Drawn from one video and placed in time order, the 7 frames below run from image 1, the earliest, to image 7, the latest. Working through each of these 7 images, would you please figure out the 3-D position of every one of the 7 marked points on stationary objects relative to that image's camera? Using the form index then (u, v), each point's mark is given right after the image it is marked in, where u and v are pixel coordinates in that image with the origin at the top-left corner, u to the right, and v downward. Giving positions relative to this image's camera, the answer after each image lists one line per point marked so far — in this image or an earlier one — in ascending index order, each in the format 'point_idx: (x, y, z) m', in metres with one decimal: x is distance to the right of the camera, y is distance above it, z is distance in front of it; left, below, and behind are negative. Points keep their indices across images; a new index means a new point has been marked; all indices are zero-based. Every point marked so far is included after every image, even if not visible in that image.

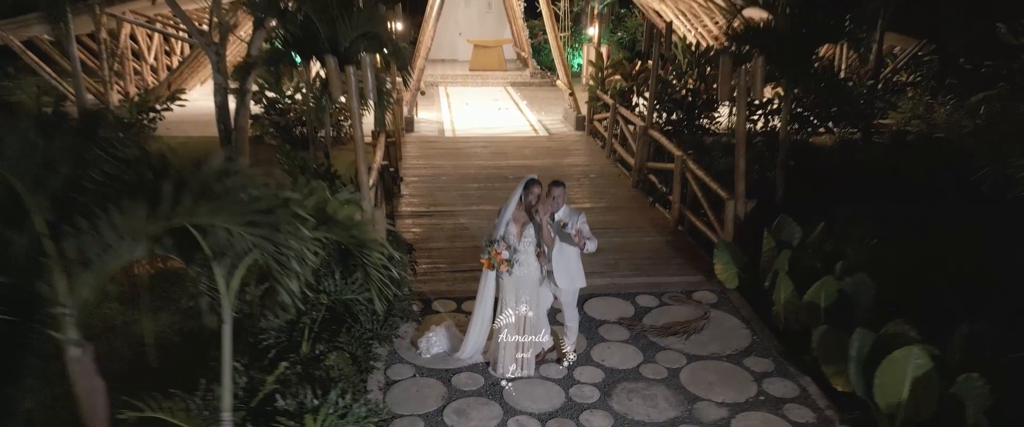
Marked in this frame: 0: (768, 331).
0: (+1.3, -0.6, +3.6) m
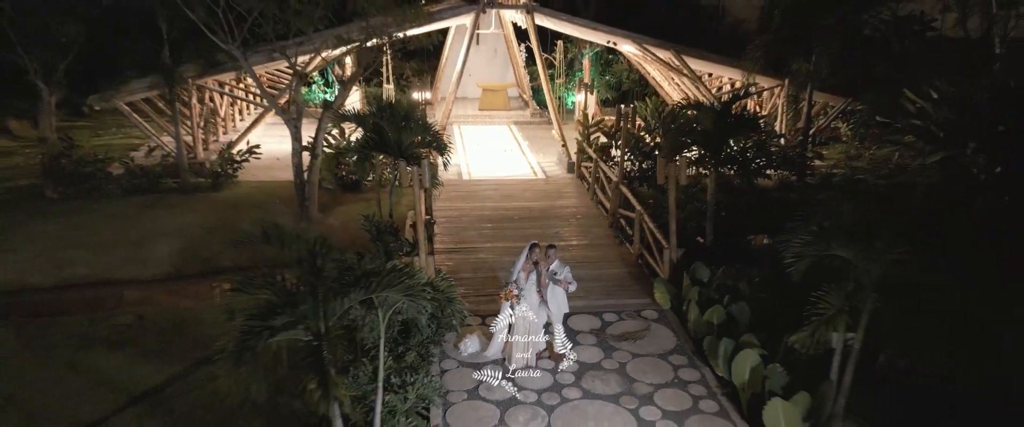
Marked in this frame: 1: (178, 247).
0: (+1.3, -0.9, +5.5) m
1: (-3.5, -0.4, +7.6) m
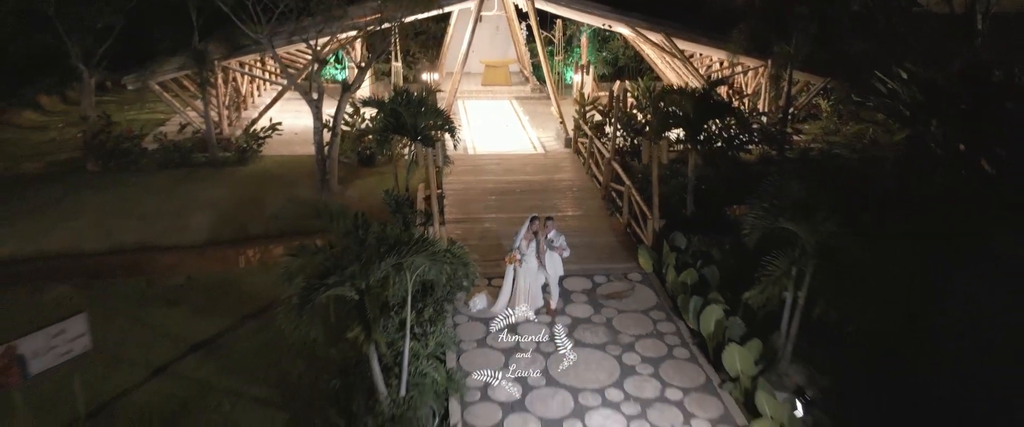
0: (+1.4, -0.7, +6.4) m
1: (-3.5, 0.0, +8.4) m
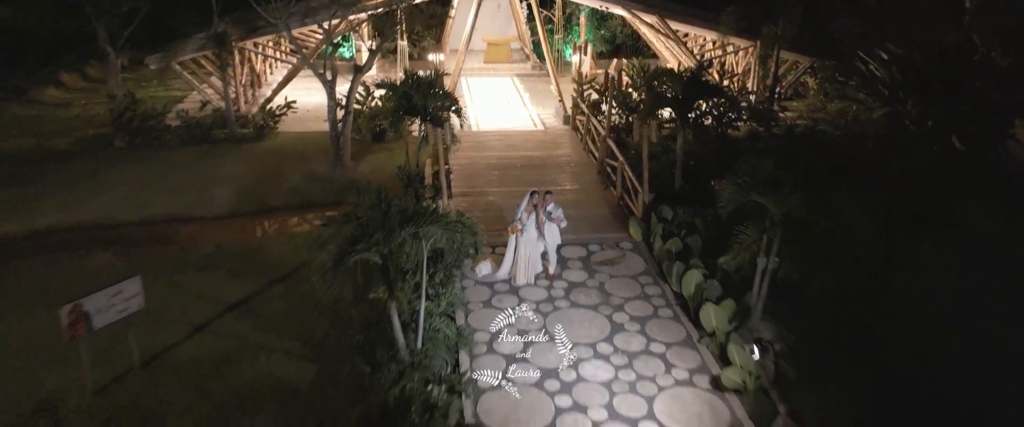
0: (+1.4, -0.5, +7.0) m
1: (-3.5, +0.3, +9.1) m
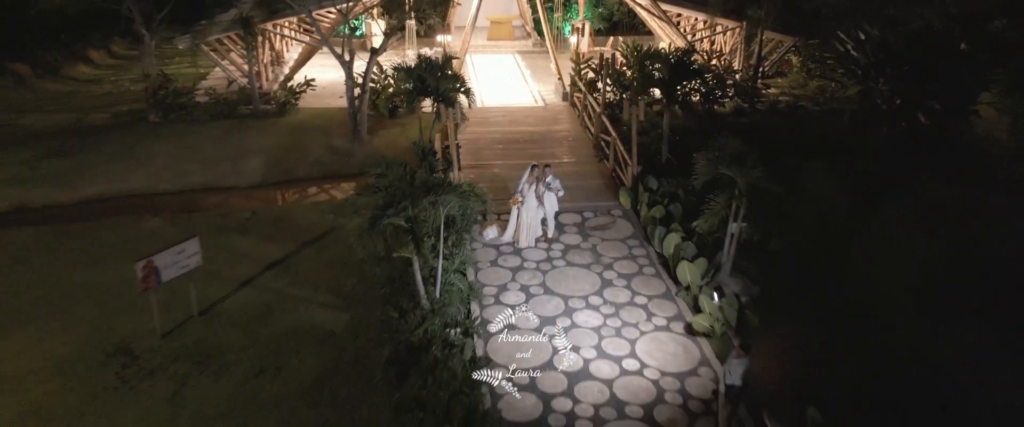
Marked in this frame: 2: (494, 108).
0: (+1.4, -0.1, +8.0) m
1: (-3.4, +0.7, +10.0) m
2: (-0.3, +1.7, +11.7) m
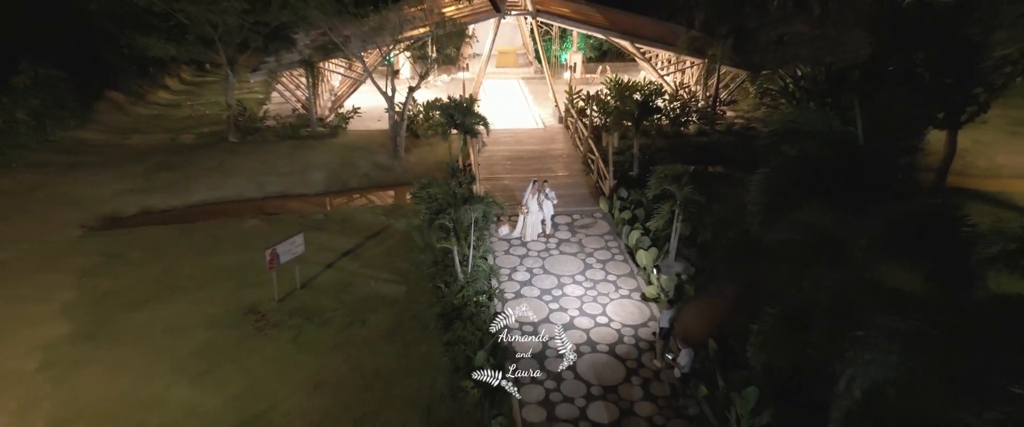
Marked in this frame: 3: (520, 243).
0: (+1.5, -0.2, +10.8) m
1: (-3.3, +0.7, +12.8) m
2: (-0.2, +1.7, +14.4) m
3: (+0.1, -0.4, +10.4) m
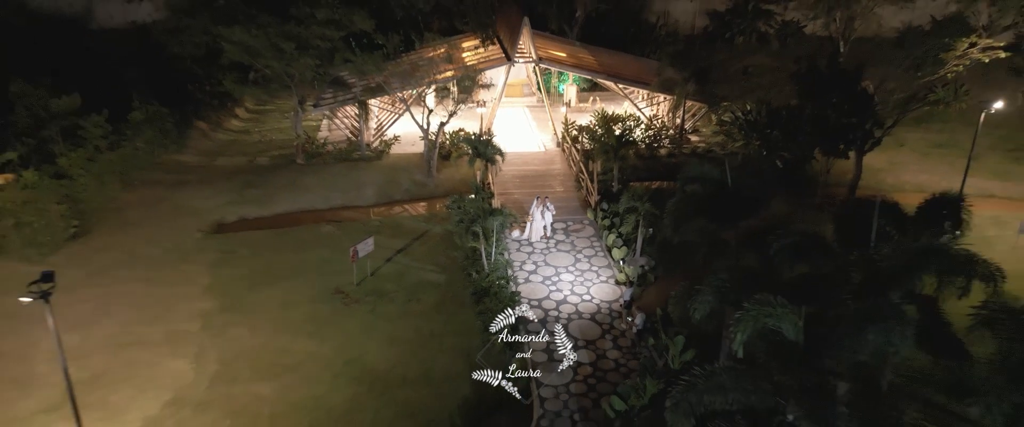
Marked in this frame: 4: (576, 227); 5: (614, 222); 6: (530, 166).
0: (+1.7, -0.3, +14.4) m
1: (-3.1, +0.5, +16.4) m
2: (0.0, +1.5, +18.1) m
3: (+0.3, -0.6, +14.1) m
4: (+1.3, -0.3, +14.6) m
5: (+2.0, -0.1, +14.0) m
6: (+0.4, +1.1, +17.4) m
